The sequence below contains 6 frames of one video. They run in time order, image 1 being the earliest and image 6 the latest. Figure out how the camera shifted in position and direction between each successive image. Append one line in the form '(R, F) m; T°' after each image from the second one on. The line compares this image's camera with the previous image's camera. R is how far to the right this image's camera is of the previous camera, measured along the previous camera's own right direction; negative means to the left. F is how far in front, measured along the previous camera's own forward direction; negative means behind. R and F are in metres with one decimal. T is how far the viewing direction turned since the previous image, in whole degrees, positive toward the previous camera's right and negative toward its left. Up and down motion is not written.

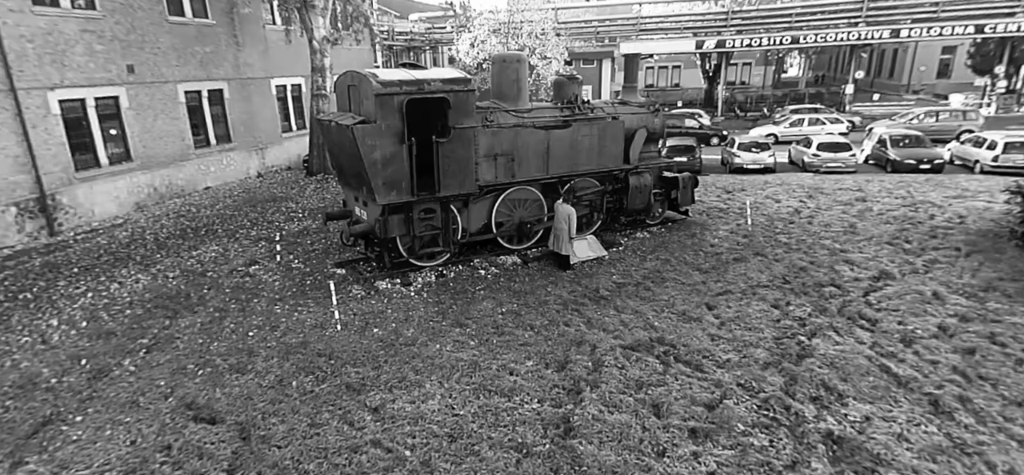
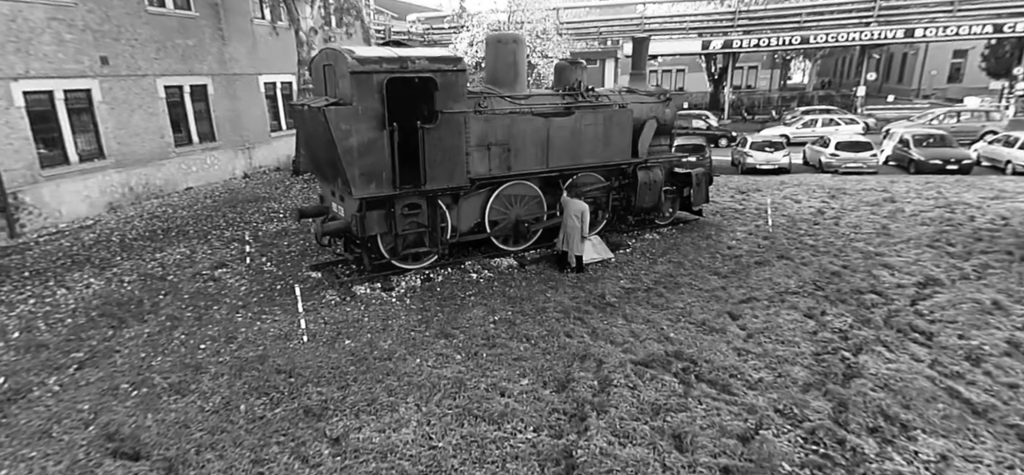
(+0.1, +1.0) m; 0°
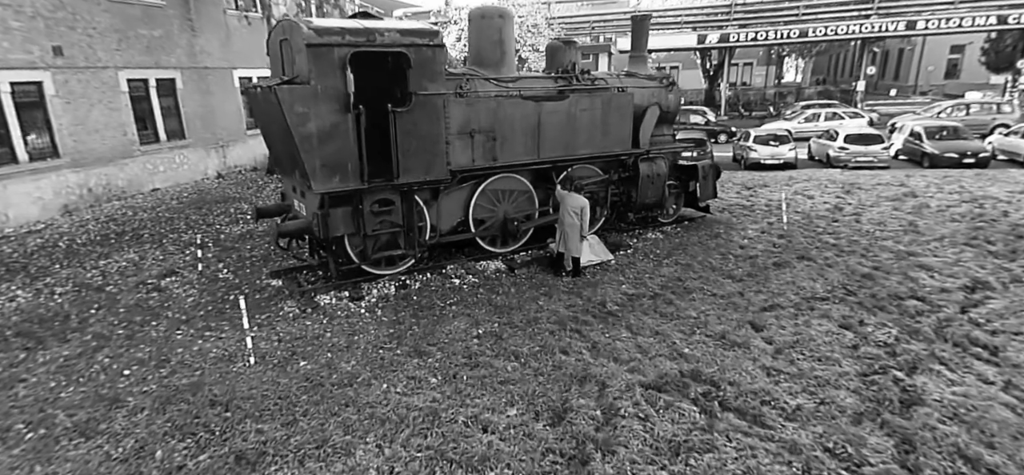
(+0.1, +1.0) m; +1°
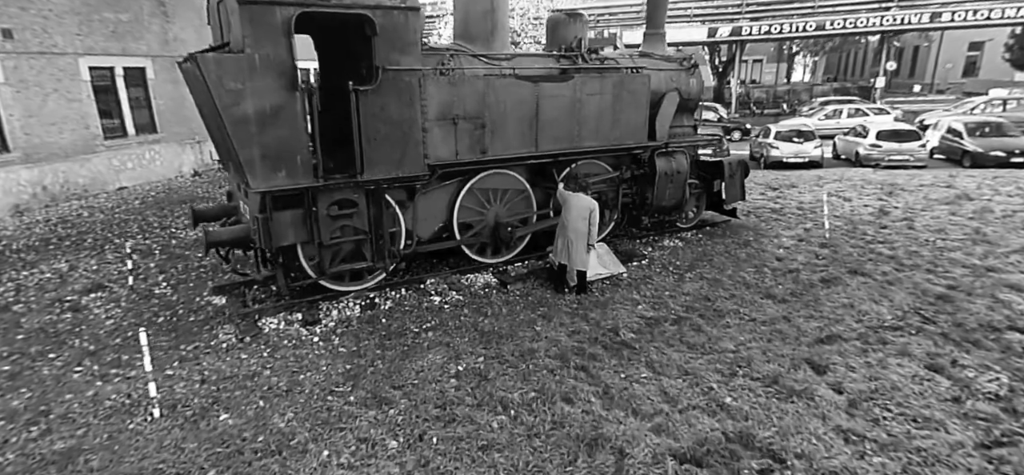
(+0.1, +1.3) m; 0°
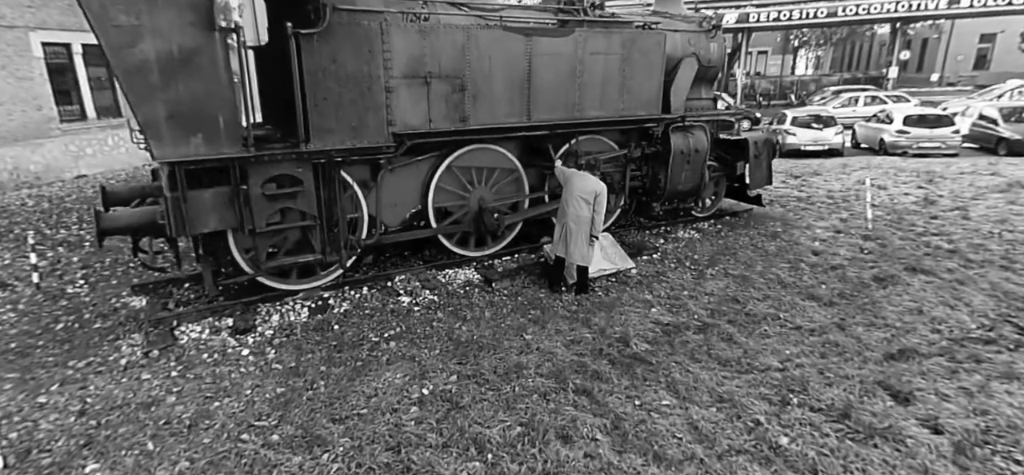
(+0.1, +1.1) m; 0°
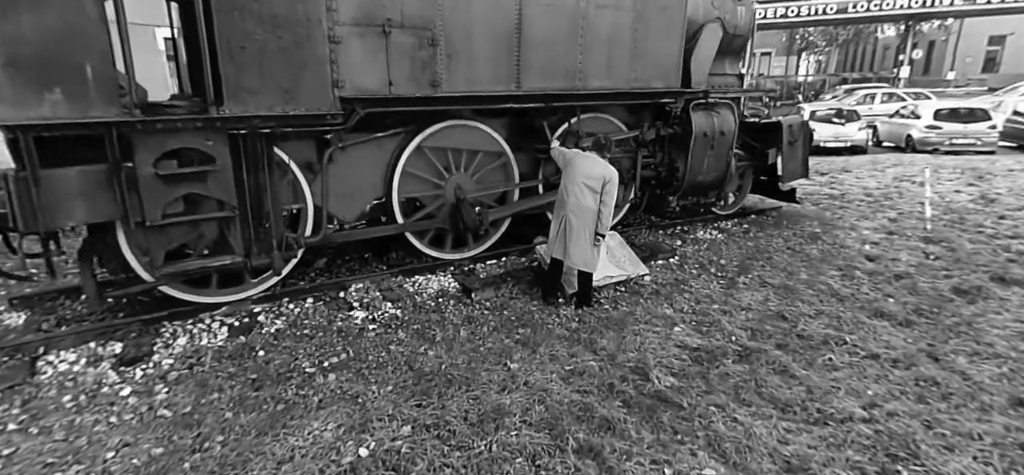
(+0.1, +1.1) m; 0°
